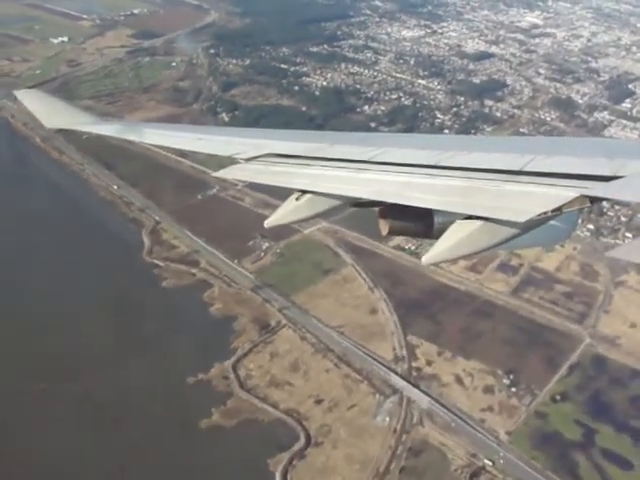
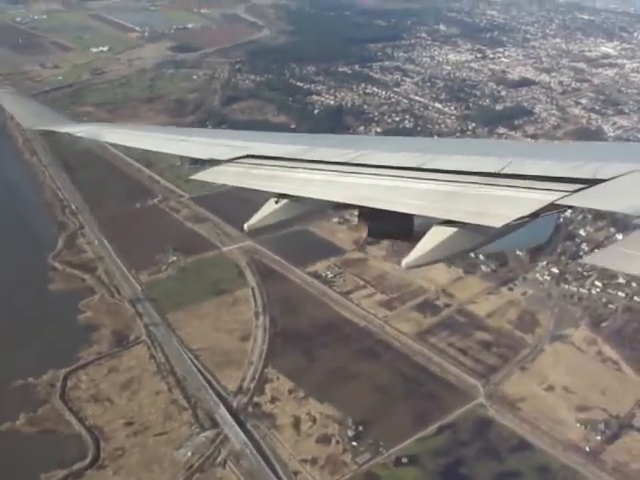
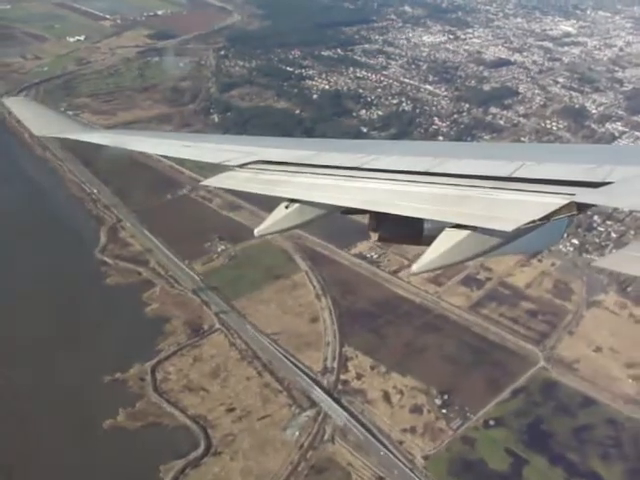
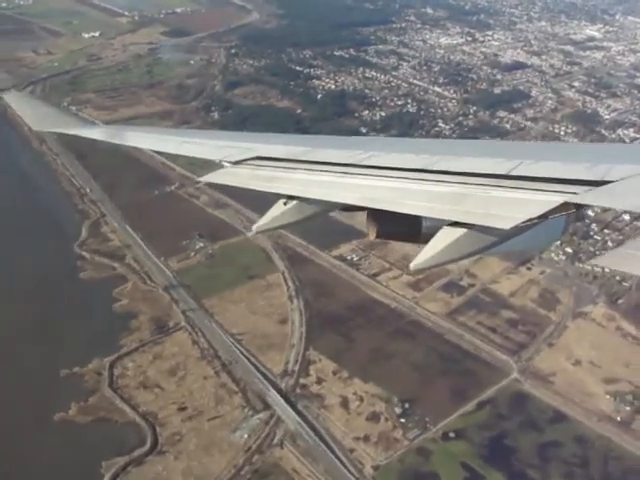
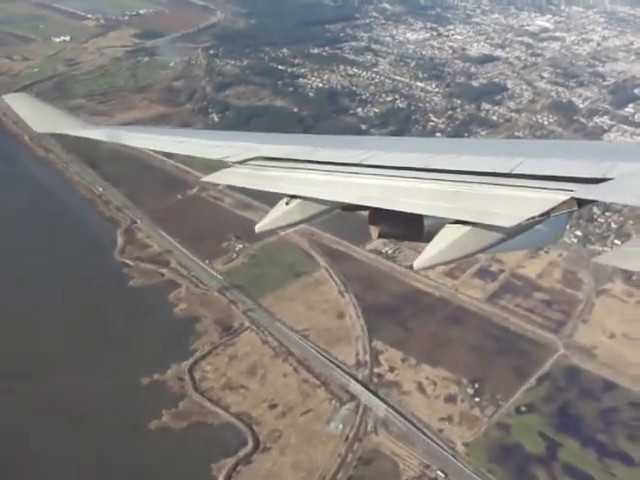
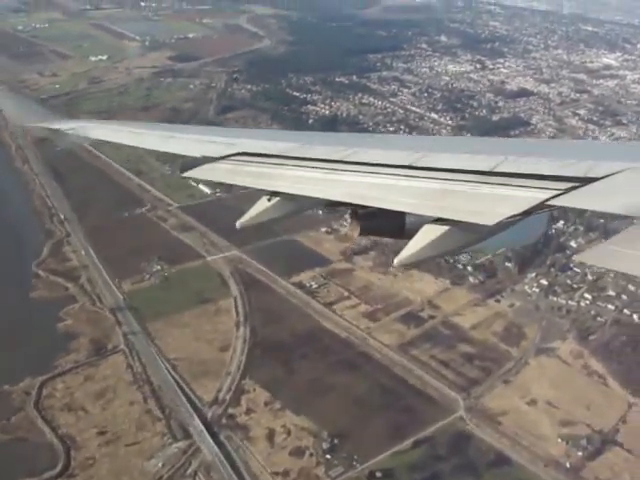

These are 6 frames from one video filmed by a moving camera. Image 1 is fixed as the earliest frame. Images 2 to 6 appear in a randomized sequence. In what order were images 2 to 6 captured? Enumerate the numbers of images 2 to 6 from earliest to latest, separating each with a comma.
5, 3, 4, 2, 6
